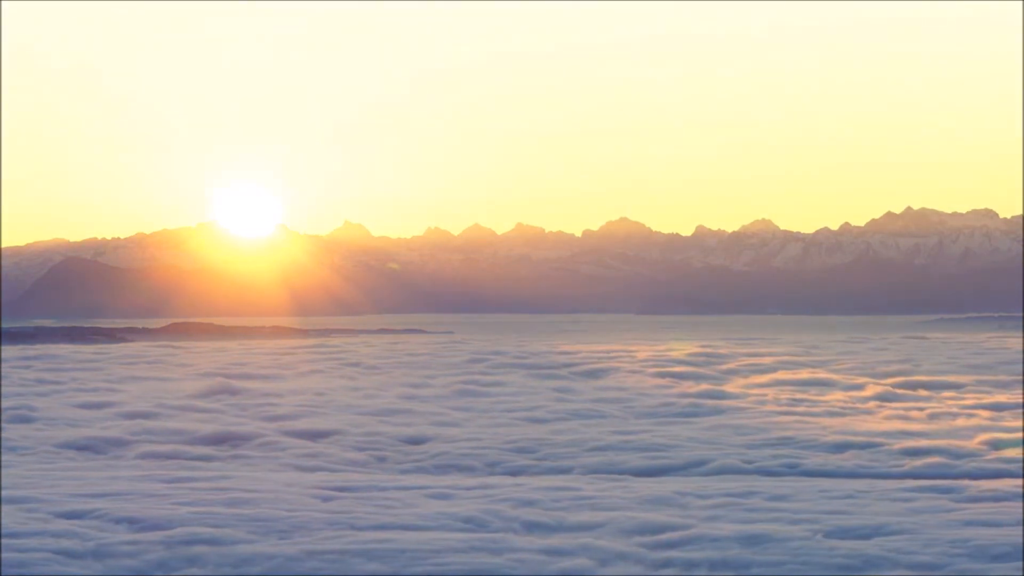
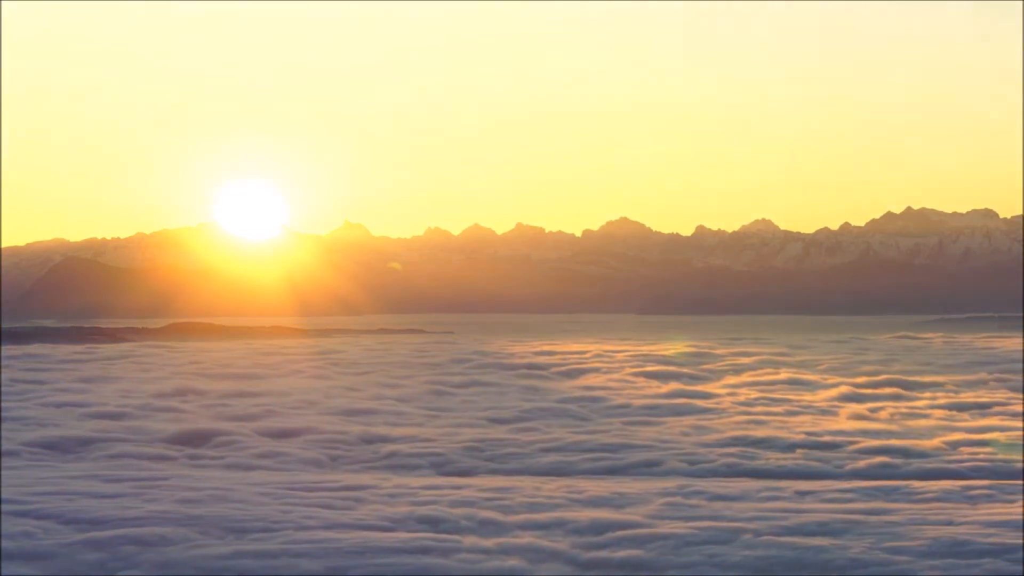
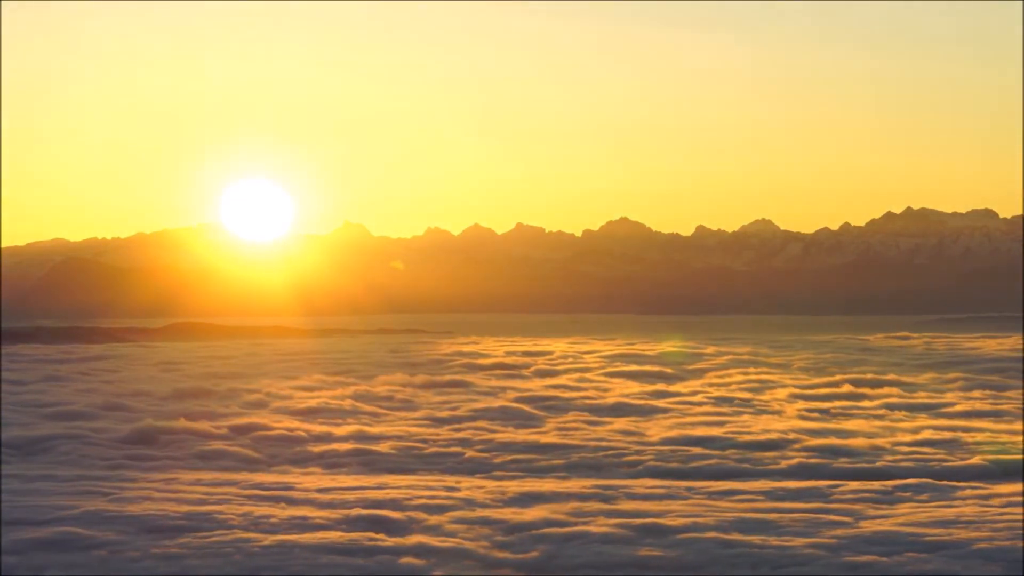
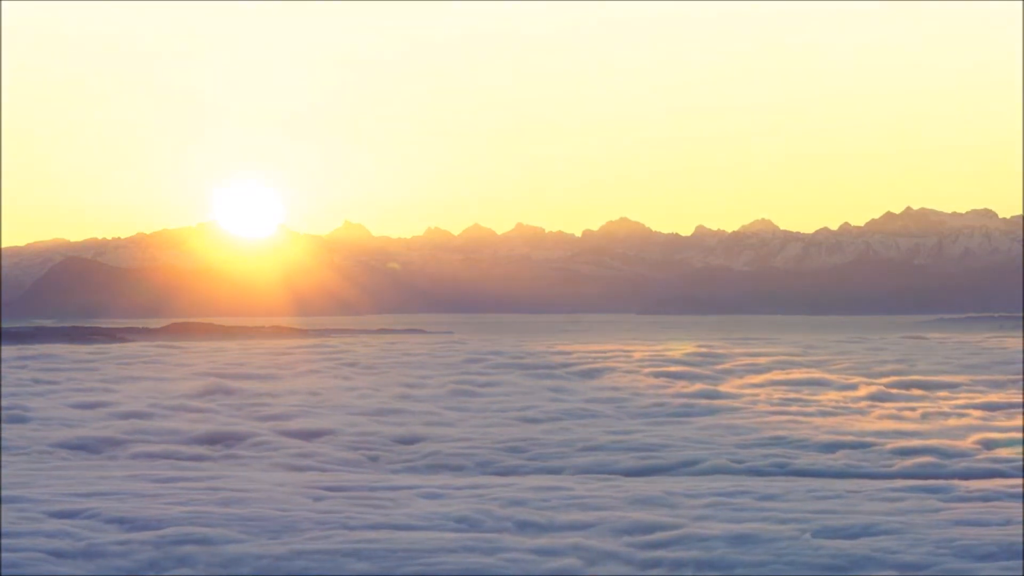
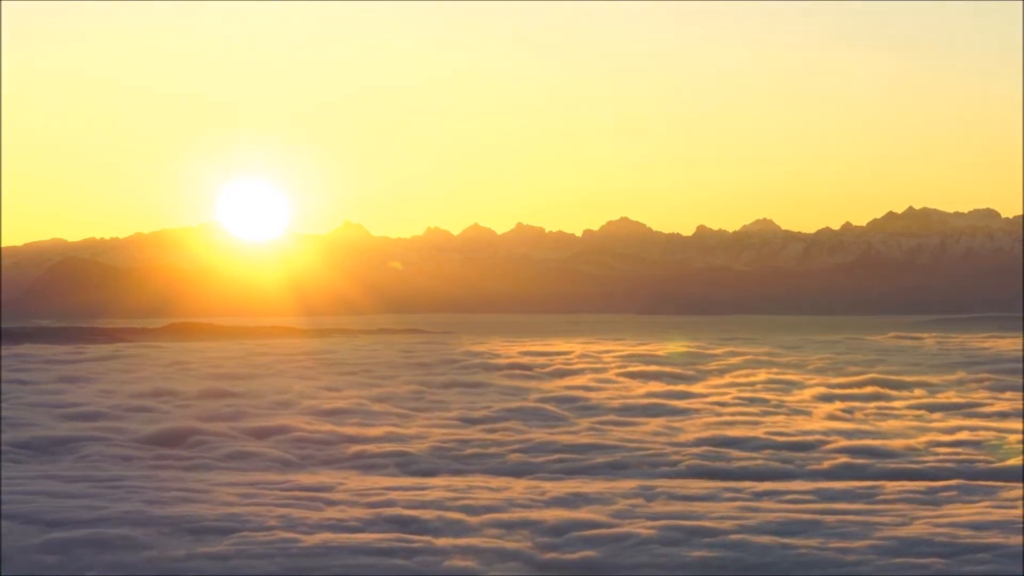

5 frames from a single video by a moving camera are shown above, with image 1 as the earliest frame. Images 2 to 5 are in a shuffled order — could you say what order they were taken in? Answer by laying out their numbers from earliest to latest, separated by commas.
4, 2, 5, 3
